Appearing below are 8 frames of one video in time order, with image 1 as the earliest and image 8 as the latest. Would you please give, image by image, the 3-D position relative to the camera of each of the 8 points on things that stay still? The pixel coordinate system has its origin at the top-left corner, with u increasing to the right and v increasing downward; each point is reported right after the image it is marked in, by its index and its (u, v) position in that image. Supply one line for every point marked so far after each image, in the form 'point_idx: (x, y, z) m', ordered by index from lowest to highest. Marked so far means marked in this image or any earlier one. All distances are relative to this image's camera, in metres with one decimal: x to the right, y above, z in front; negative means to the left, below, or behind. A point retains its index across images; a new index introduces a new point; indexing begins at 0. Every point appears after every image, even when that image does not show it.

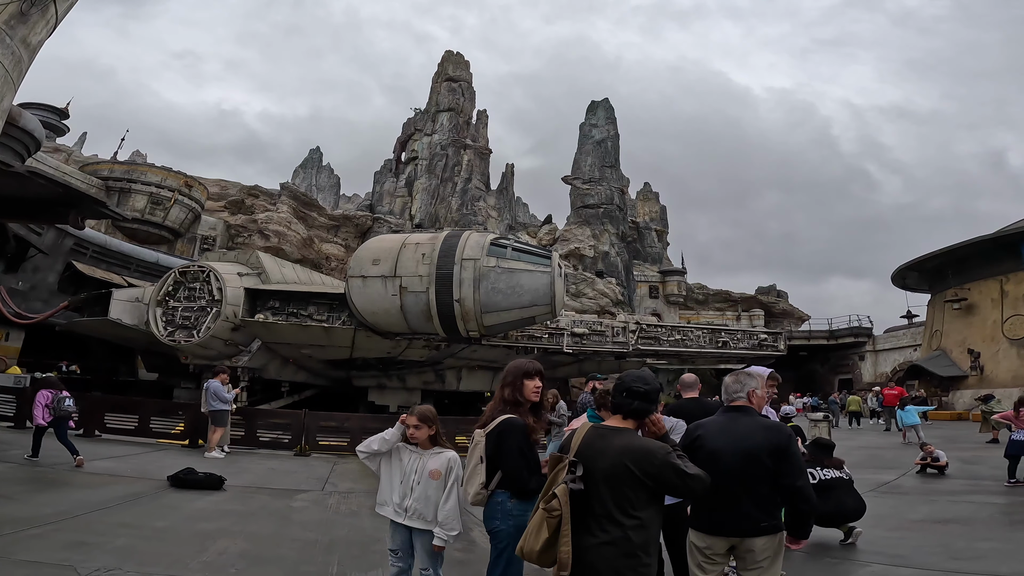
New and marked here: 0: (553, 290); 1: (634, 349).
0: (+0.9, 0.0, +14.0) m
1: (+4.0, -2.0, +19.0) m
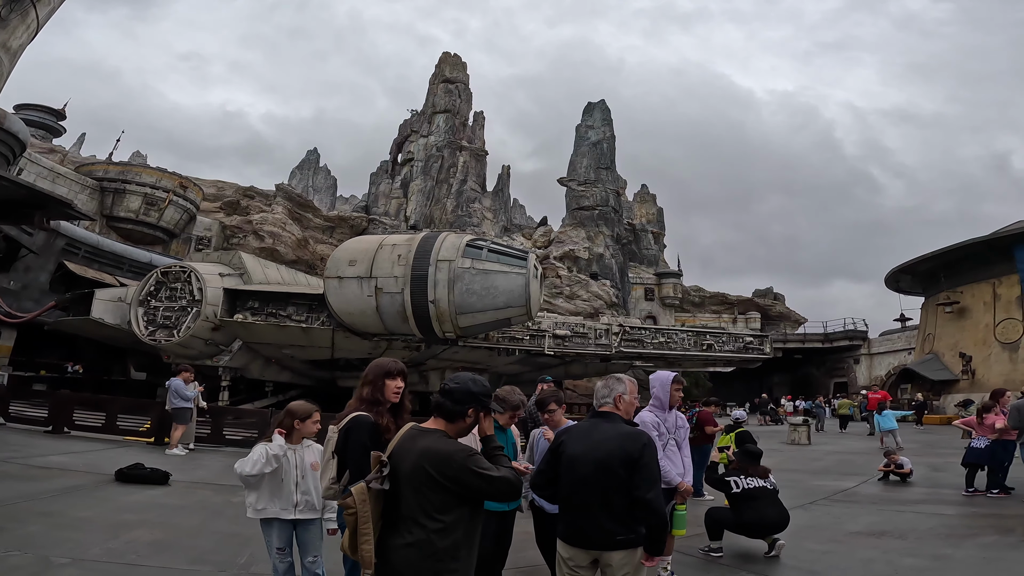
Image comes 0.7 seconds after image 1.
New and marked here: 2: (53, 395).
0: (+0.3, -0.1, +13.9) m
1: (+3.4, -2.0, +18.9) m
2: (-9.9, -2.2, +12.5) m
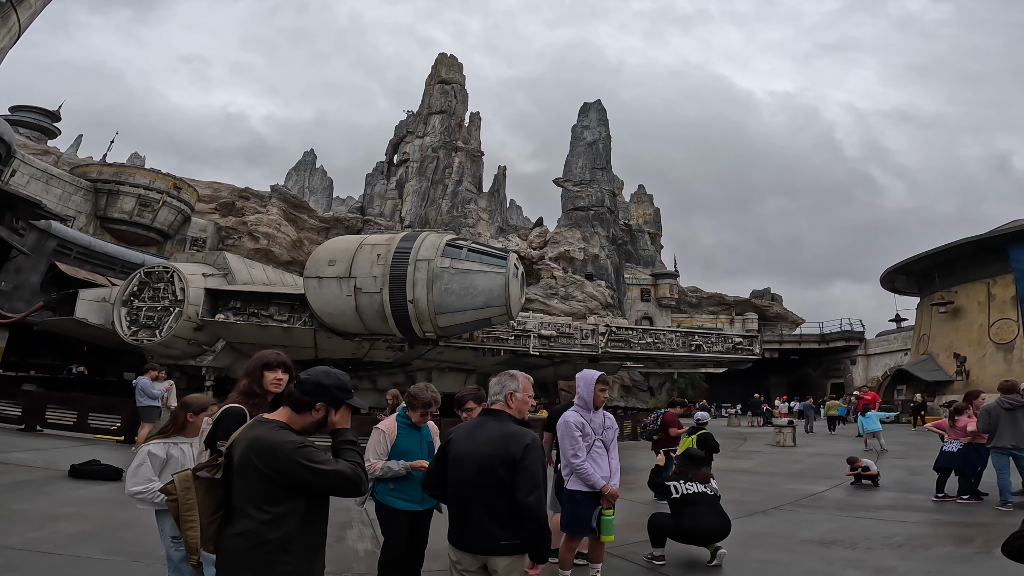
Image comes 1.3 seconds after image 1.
0: (-0.2, -0.1, +13.8) m
1: (+3.0, -2.0, +18.7) m
2: (-10.4, -2.2, +12.3) m
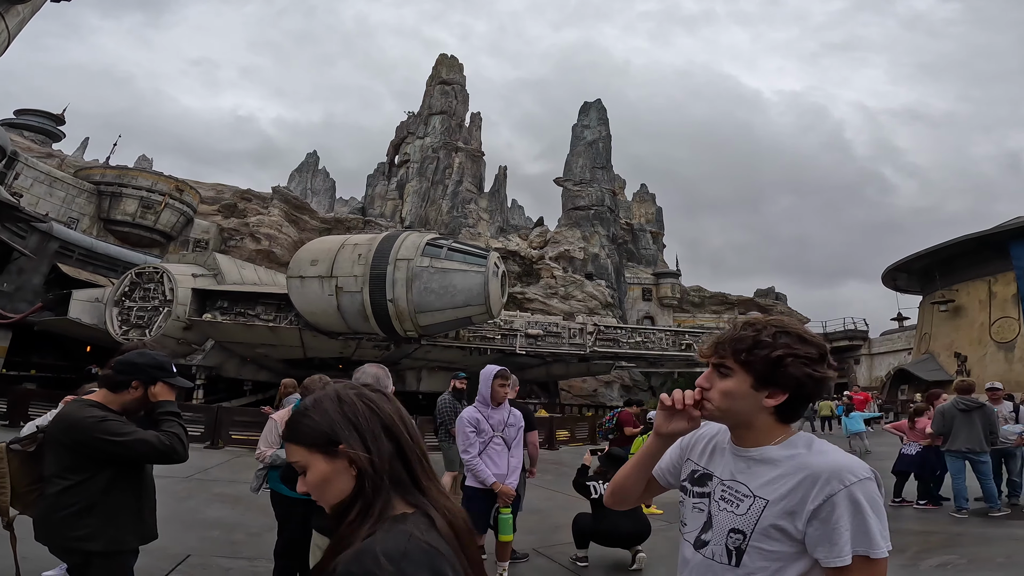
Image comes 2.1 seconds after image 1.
0: (-0.6, 0.0, +13.7) m
1: (+2.6, -2.0, +18.6) m
2: (-10.9, -2.2, +12.5) m
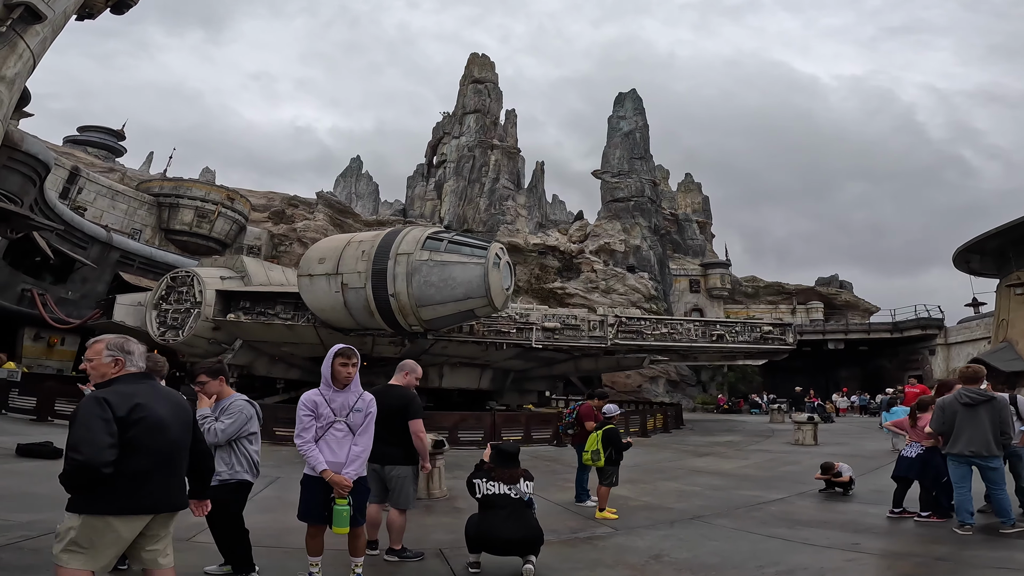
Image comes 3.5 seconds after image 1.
0: (-0.6, +0.1, +13.3) m
1: (+3.2, -1.7, +17.8) m
2: (-10.8, -2.4, +13.1) m
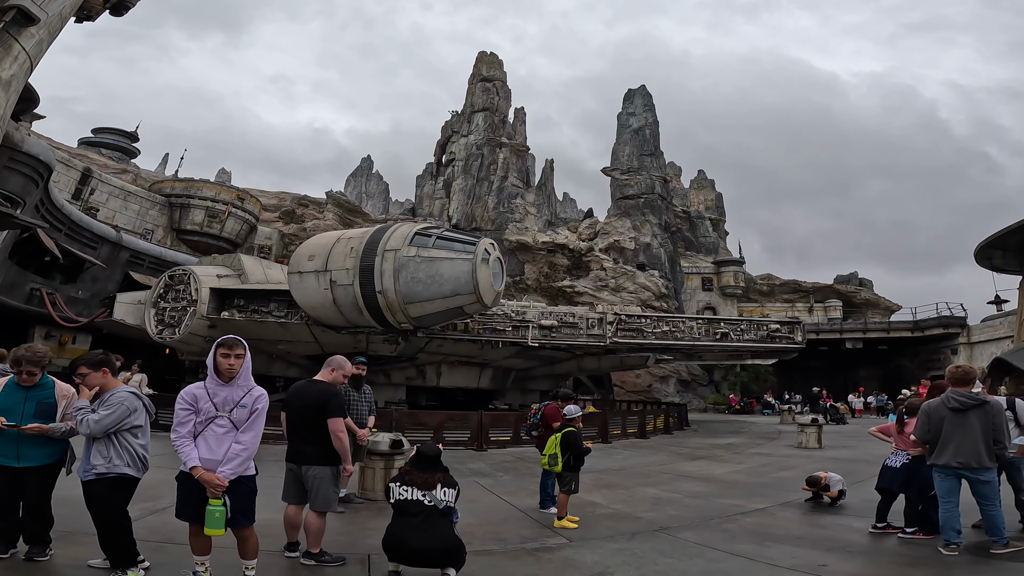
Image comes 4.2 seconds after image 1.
0: (-0.8, +0.2, +12.9) m
1: (+3.1, -1.6, +17.3) m
2: (-11.0, -2.3, +13.0) m
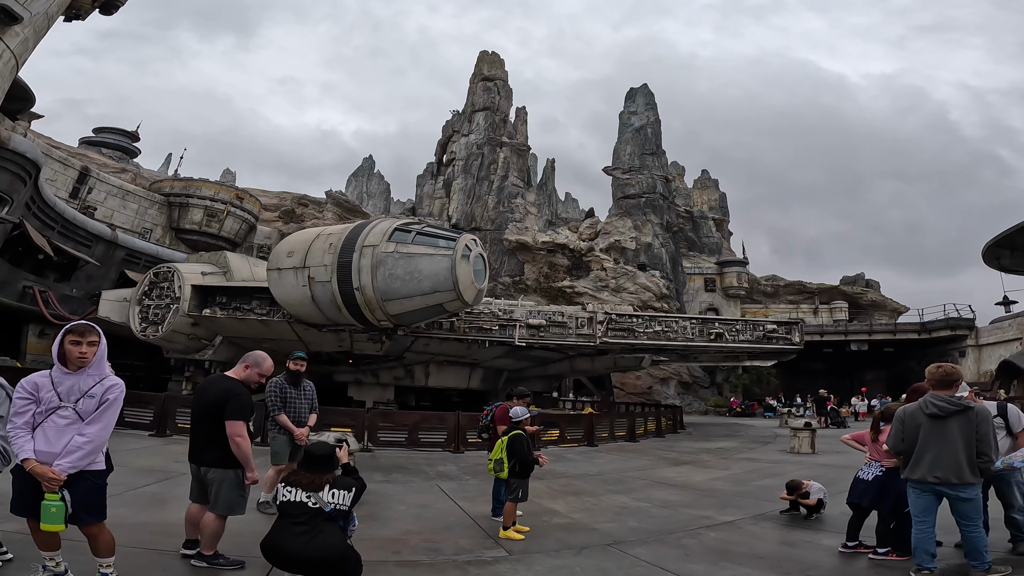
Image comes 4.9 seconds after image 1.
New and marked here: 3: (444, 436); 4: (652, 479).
0: (-1.2, +0.3, +12.4) m
1: (+2.7, -1.6, +16.8) m
2: (-11.4, -2.2, +12.7) m
3: (-1.4, -2.9, +11.3) m
4: (+2.0, -2.8, +8.4) m
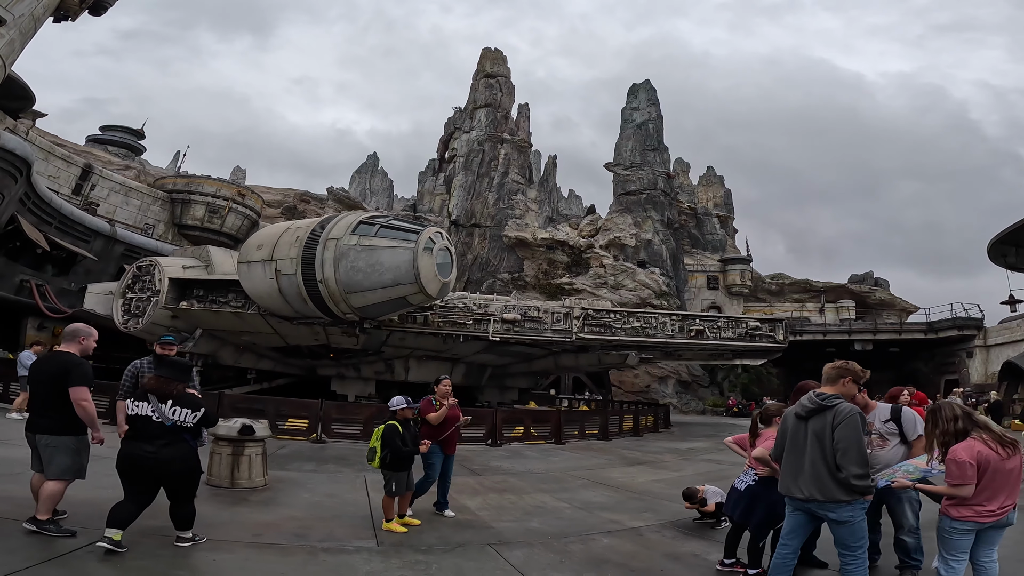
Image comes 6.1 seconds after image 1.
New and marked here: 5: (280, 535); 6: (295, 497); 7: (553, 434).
0: (-2.0, +0.4, +12.2) m
1: (+2.0, -1.4, +16.5) m
2: (-12.2, -2.0, +12.7) m
3: (-2.2, -2.8, +11.1) m
4: (+1.1, -2.7, +8.1) m
5: (-1.7, -1.9, +4.3) m
6: (-2.2, -2.1, +5.8) m
7: (+0.9, -3.3, +13.0) m
